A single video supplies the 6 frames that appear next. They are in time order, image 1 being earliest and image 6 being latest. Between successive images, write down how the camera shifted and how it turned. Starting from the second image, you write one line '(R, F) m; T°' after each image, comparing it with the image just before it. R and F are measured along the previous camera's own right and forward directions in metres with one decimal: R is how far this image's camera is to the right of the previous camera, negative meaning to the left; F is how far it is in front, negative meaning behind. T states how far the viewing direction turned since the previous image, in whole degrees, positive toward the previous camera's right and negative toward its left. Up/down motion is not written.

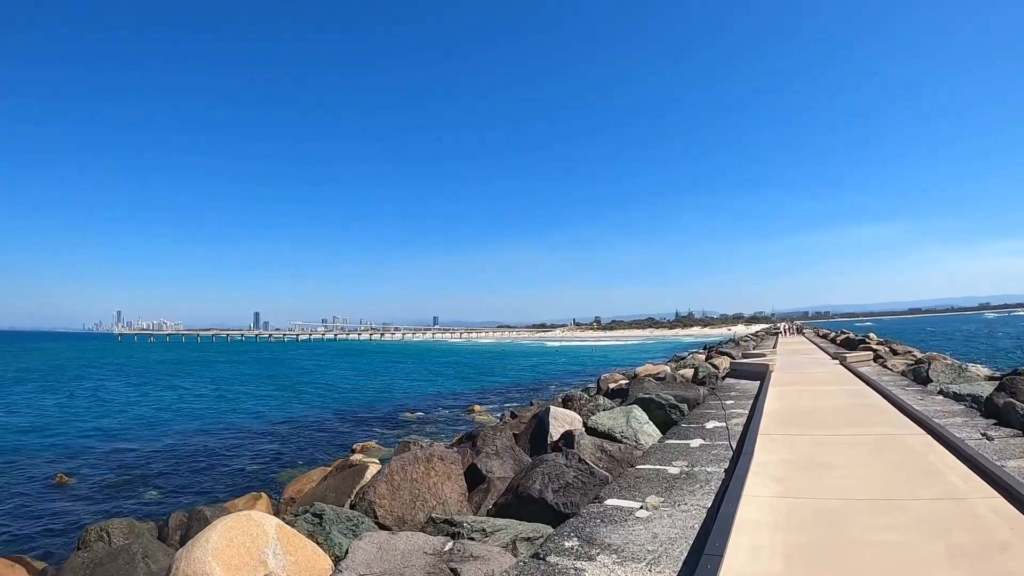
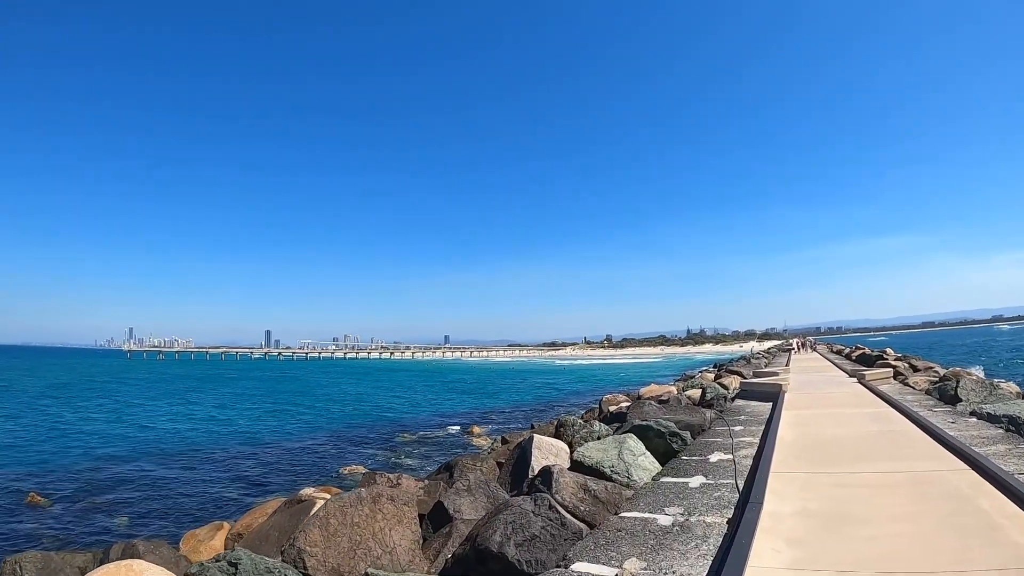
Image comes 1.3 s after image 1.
(+0.4, +0.8) m; -1°
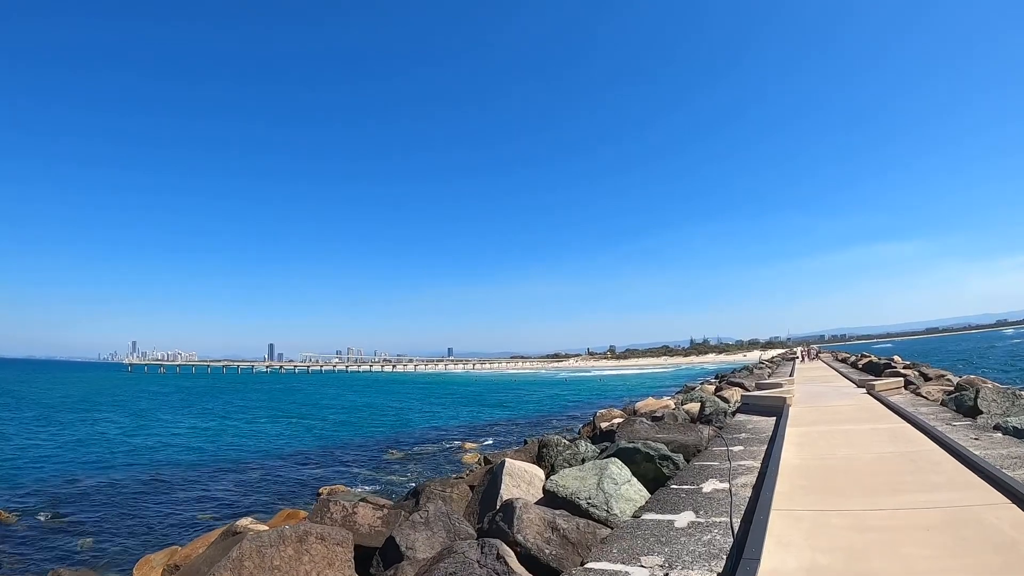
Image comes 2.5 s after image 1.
(+0.4, +0.8) m; 0°
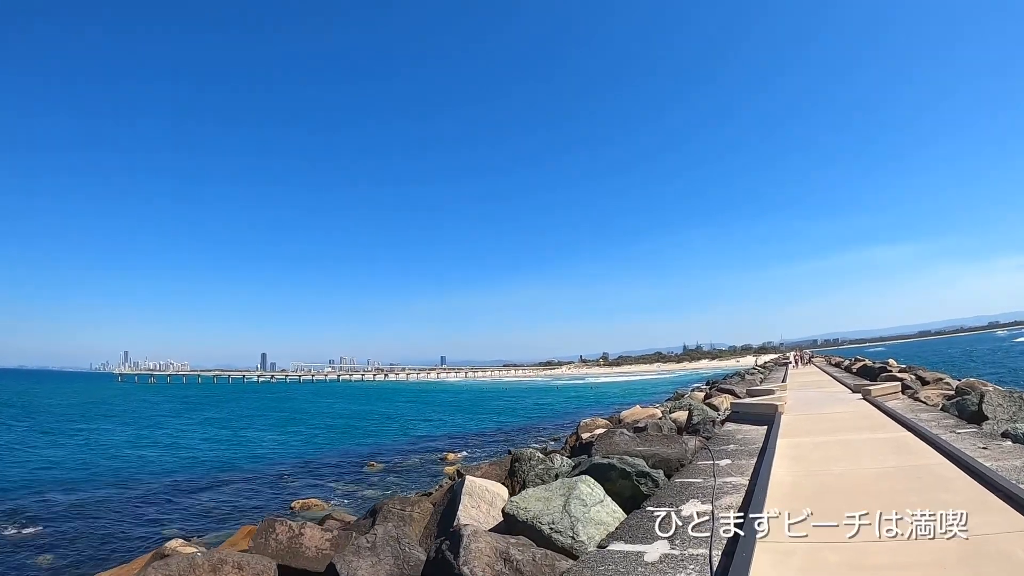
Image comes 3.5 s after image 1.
(+0.4, +0.6) m; +1°
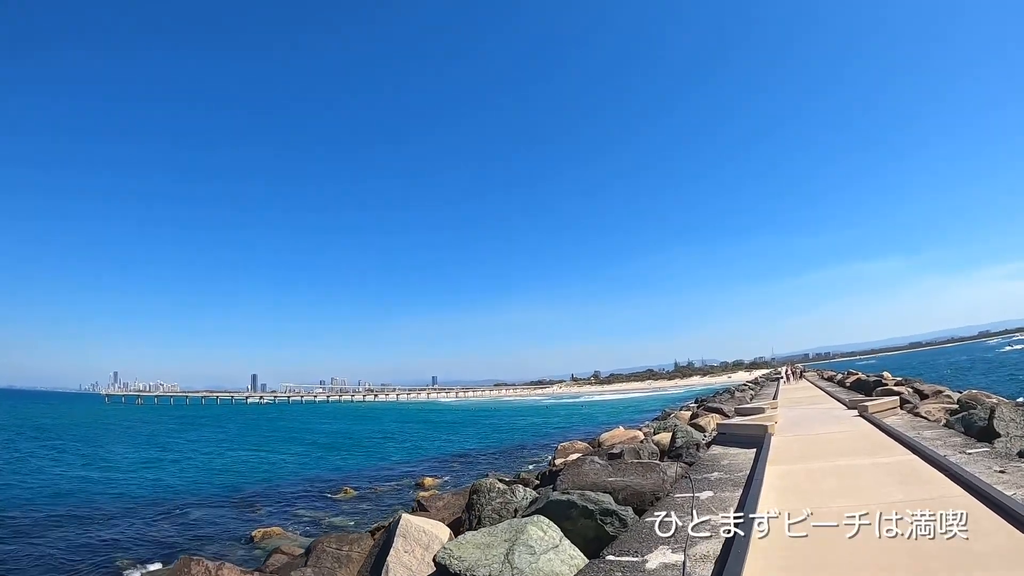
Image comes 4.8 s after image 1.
(+0.5, +0.8) m; +1°
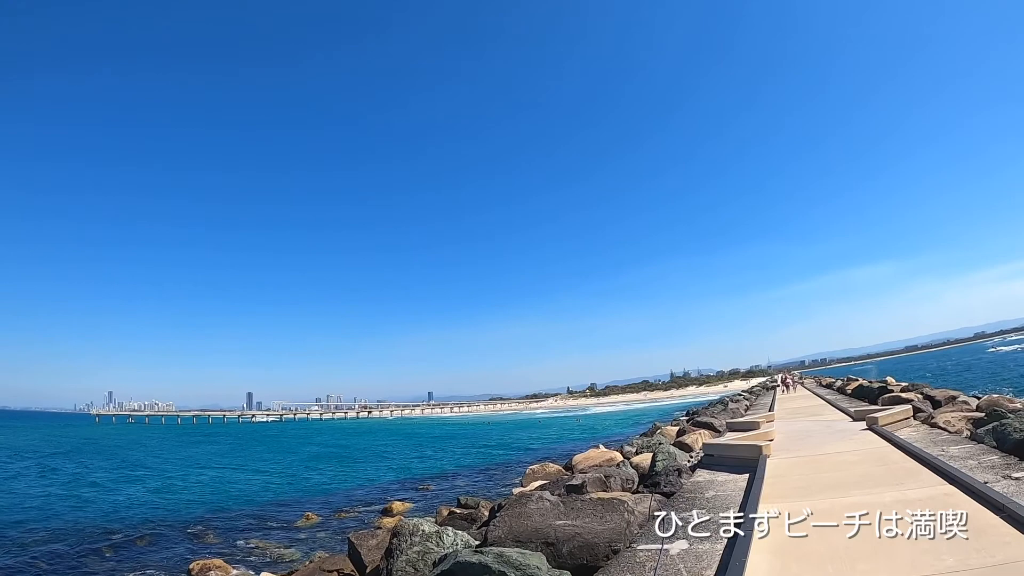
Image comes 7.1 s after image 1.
(+0.7, +1.3) m; 0°
